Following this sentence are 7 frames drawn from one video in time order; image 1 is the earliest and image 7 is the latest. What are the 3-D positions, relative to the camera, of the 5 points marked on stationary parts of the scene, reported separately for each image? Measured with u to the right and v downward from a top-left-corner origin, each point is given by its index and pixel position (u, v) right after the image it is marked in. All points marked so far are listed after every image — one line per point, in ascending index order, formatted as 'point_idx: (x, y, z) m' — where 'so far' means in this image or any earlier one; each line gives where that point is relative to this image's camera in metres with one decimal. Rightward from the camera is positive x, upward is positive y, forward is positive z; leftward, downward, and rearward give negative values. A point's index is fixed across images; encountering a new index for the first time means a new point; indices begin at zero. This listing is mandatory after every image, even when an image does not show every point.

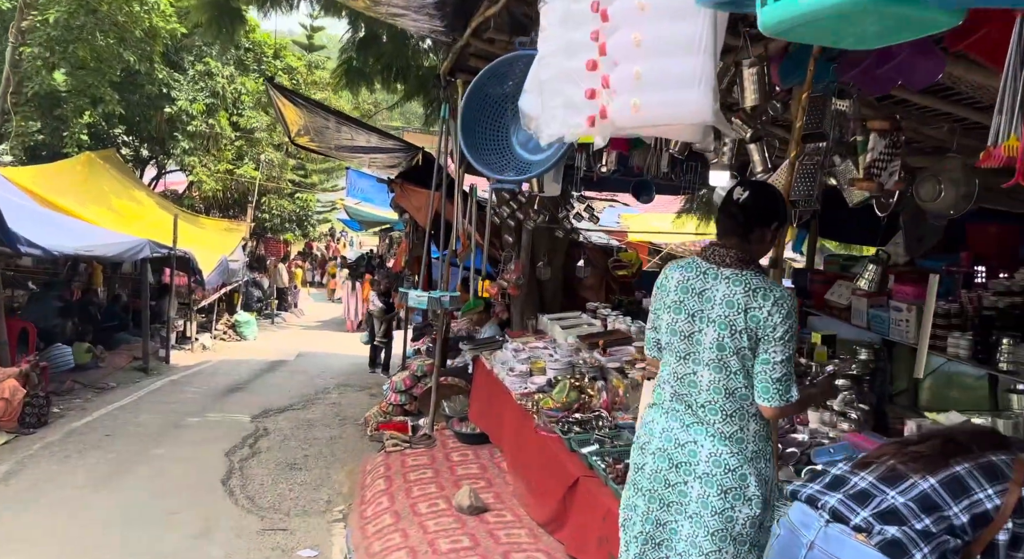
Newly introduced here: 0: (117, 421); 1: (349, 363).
0: (-4.0, -1.4, +7.9) m
1: (-3.0, -1.5, +14.1) m
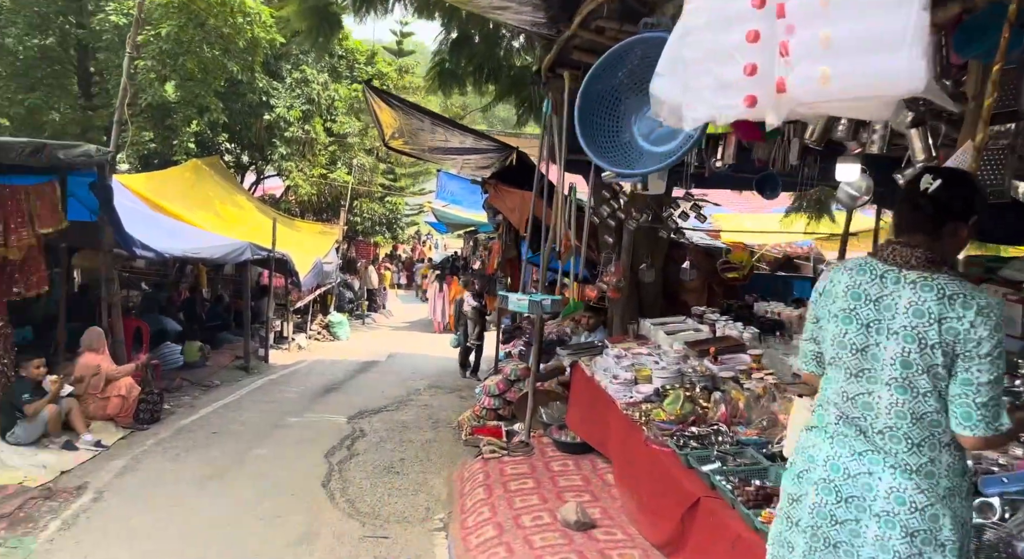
0: (-3.1, -1.5, +8.1) m
1: (-1.3, -1.6, +14.1) m
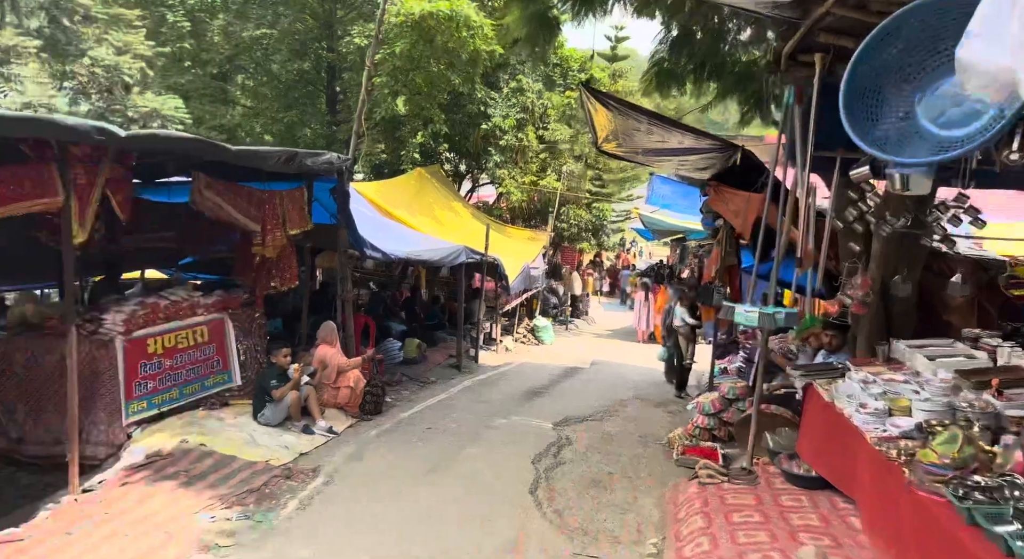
0: (-0.9, -1.5, +8.4) m
1: (+2.3, -1.7, +13.7) m
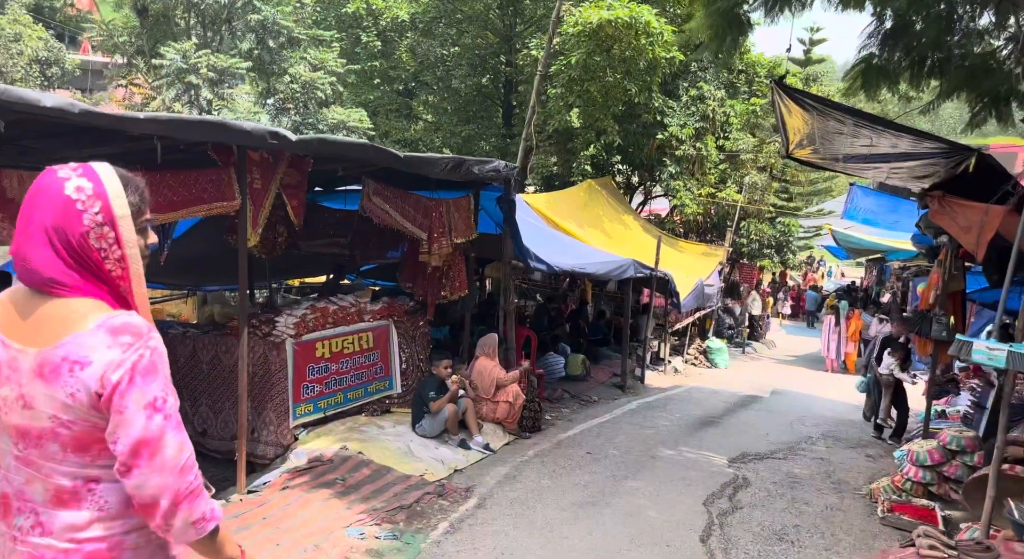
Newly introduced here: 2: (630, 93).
0: (+0.9, -1.6, +7.8) m
1: (+5.1, -2.1, +12.3) m
2: (+2.7, +4.2, +17.5) m
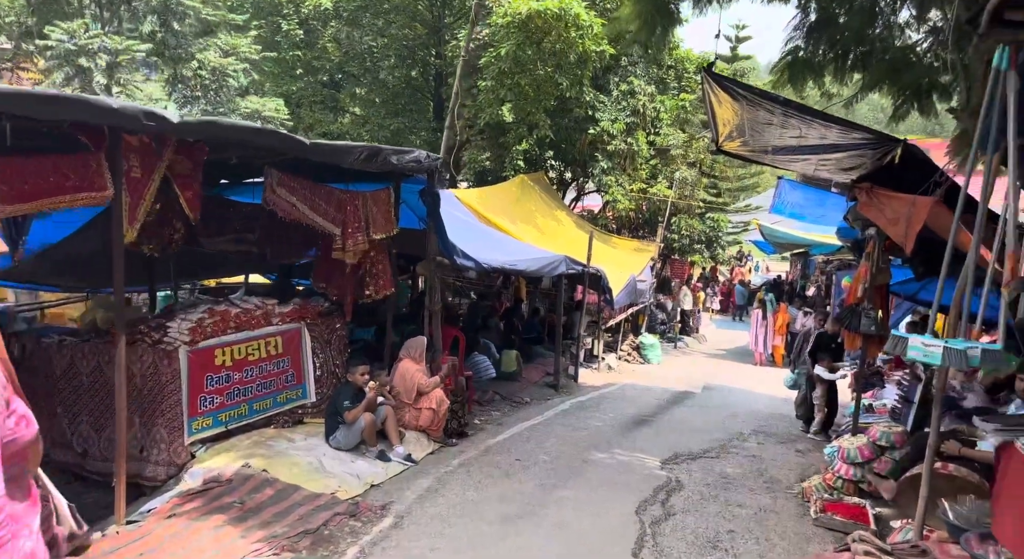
0: (+0.1, -1.6, +7.5) m
1: (+4.0, -2.0, +12.4) m
2: (+1.1, +4.3, +17.3) m
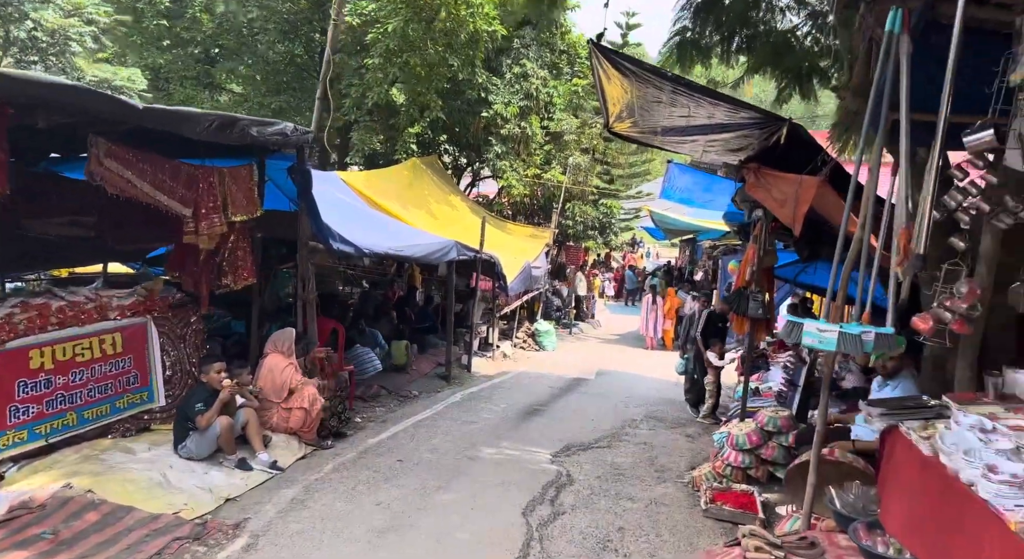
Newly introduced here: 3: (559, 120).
0: (-0.9, -1.5, +7.1) m
1: (+2.3, -1.8, +12.4) m
2: (-1.3, +4.6, +16.7) m
3: (+1.2, +4.0, +19.4) m
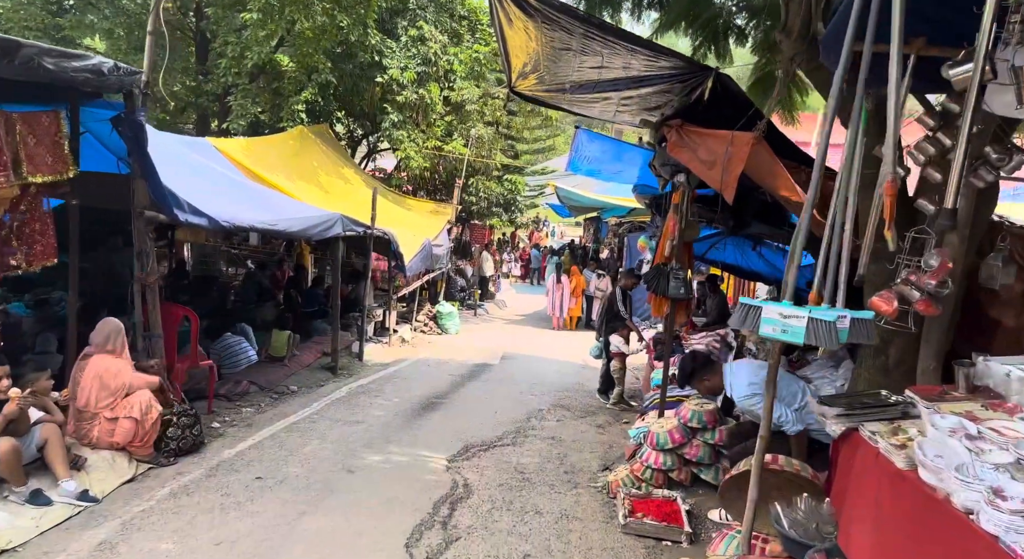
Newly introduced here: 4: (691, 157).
0: (-1.8, -1.3, +5.9) m
1: (+0.8, -1.4, +11.6) m
2: (-3.4, +5.0, +15.3) m
3: (-1.2, +4.5, +18.3) m
4: (+1.1, +0.8, +4.9) m
